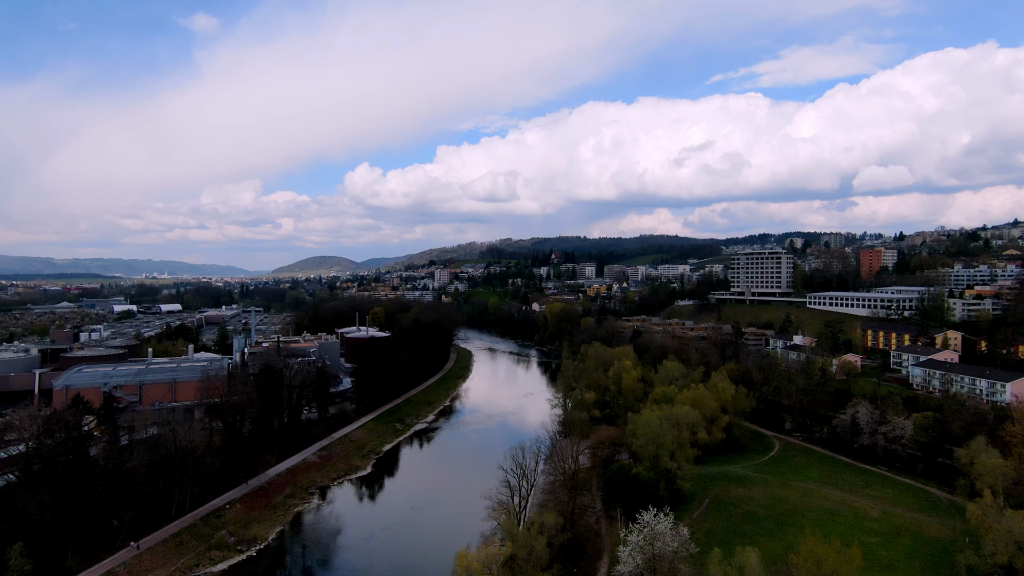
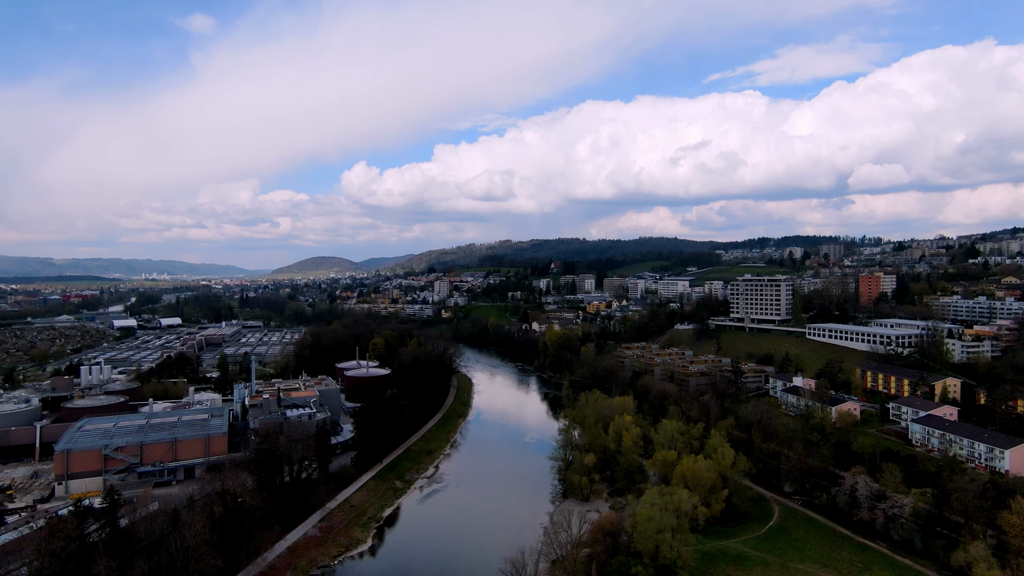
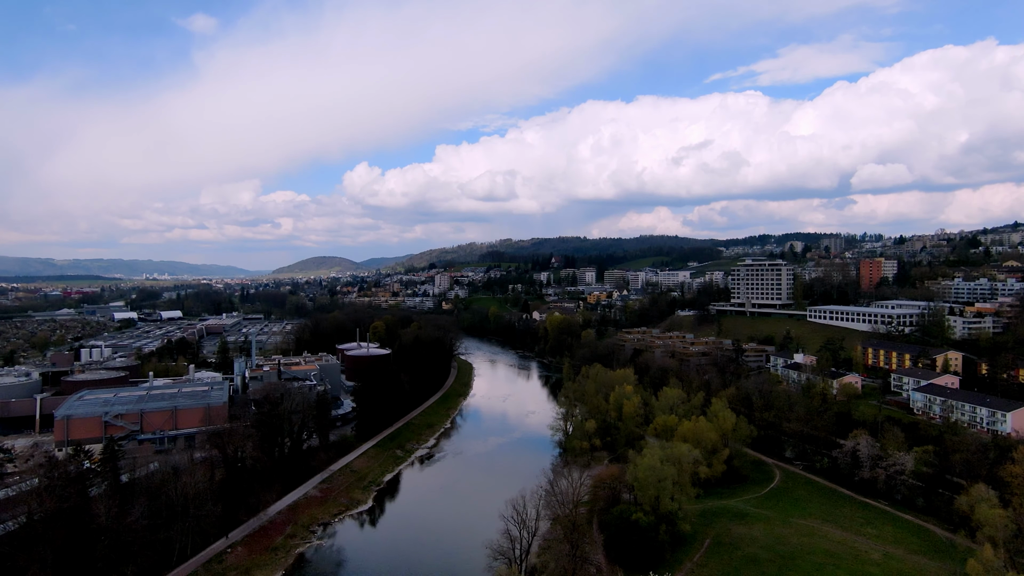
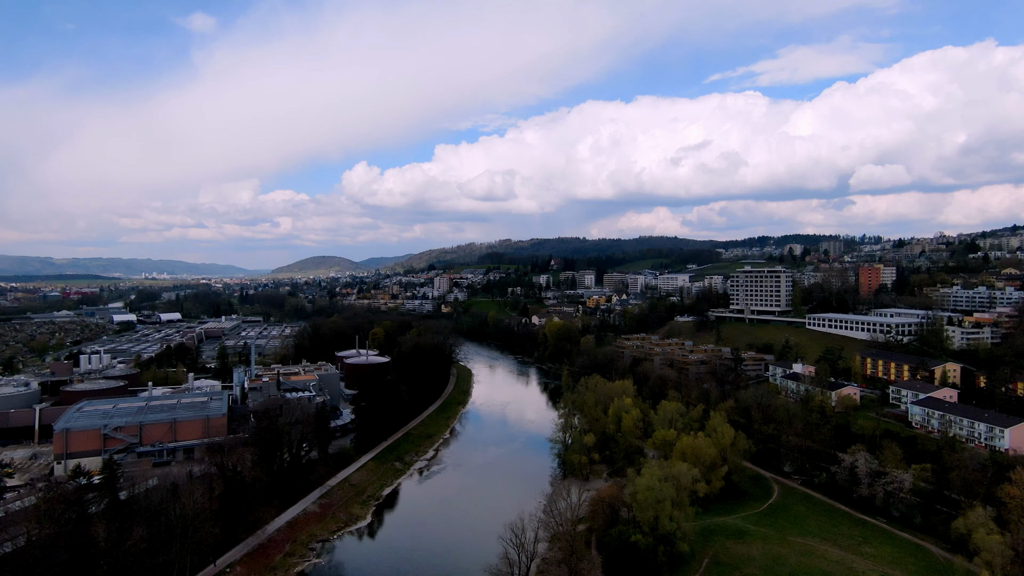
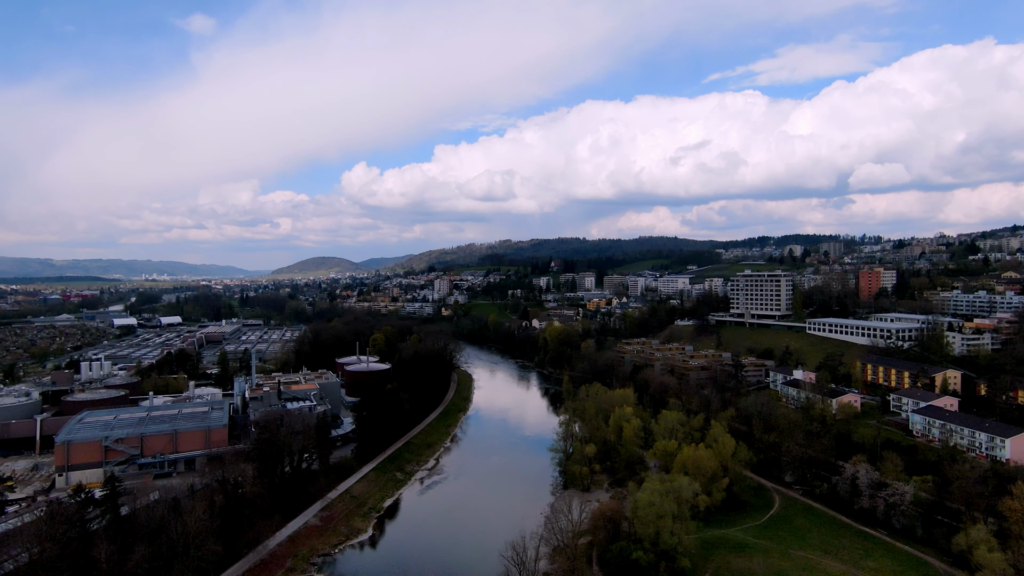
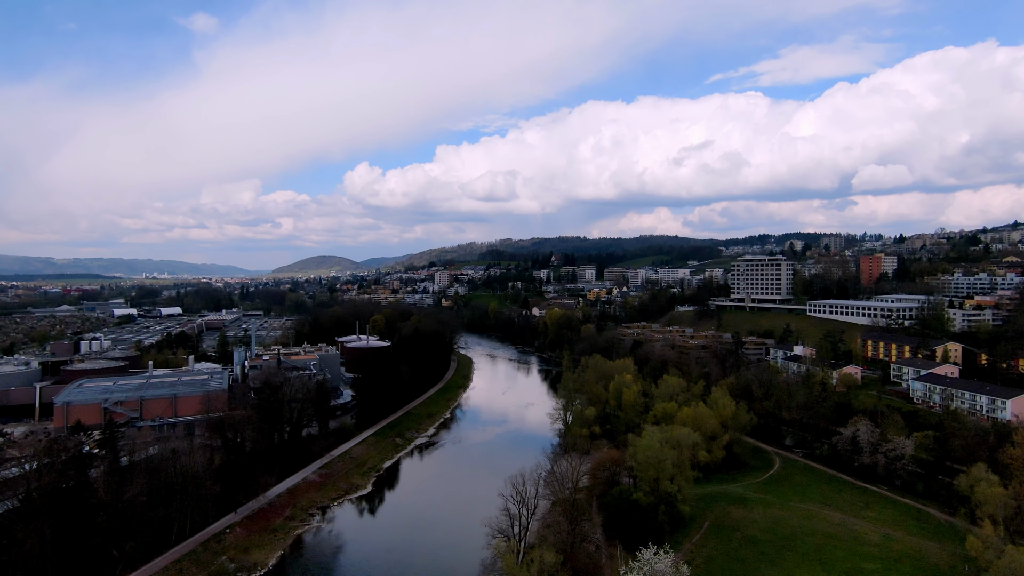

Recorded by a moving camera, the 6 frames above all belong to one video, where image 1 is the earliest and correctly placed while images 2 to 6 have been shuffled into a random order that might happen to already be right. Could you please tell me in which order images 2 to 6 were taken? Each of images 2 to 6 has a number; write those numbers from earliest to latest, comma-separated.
6, 3, 4, 5, 2
